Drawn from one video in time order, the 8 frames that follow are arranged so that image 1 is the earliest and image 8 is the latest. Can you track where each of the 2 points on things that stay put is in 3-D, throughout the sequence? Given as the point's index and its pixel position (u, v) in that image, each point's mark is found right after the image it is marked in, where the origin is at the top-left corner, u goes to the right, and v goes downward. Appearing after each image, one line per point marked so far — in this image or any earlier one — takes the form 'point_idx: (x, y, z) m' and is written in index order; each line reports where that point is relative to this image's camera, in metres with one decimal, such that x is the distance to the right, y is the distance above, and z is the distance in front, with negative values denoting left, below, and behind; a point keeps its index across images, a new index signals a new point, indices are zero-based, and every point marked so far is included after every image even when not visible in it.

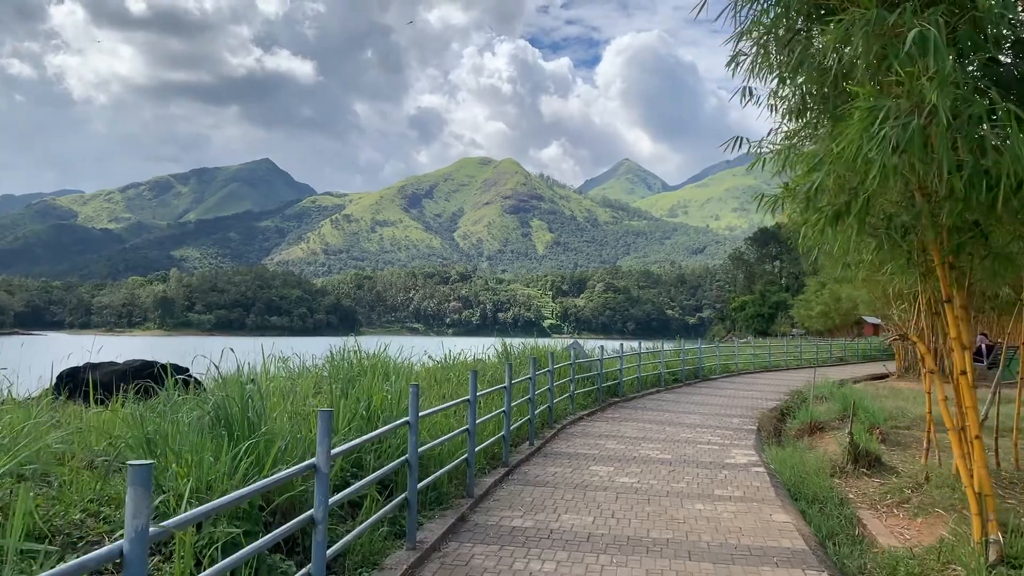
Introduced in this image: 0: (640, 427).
0: (+1.7, -1.9, +10.4) m
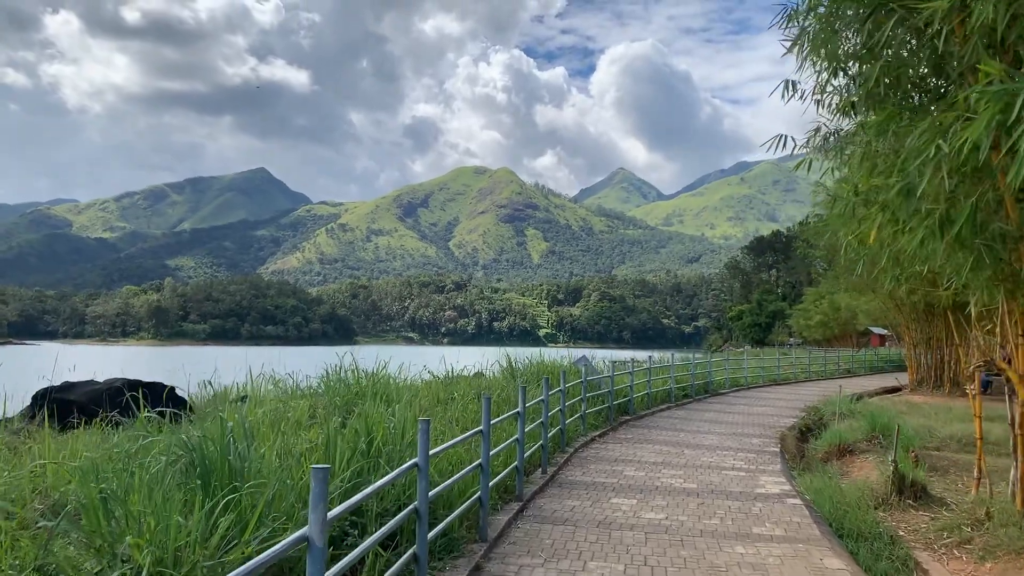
0: (+1.8, -2.0, +9.7) m
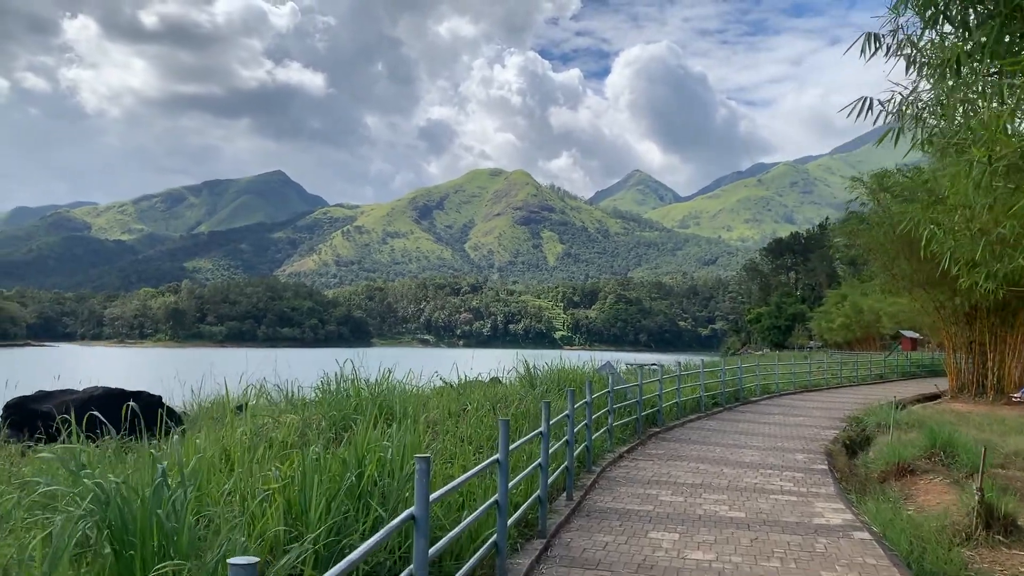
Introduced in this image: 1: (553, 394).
0: (+2.0, -2.0, +8.7) m
1: (+0.5, -1.3, +9.4) m
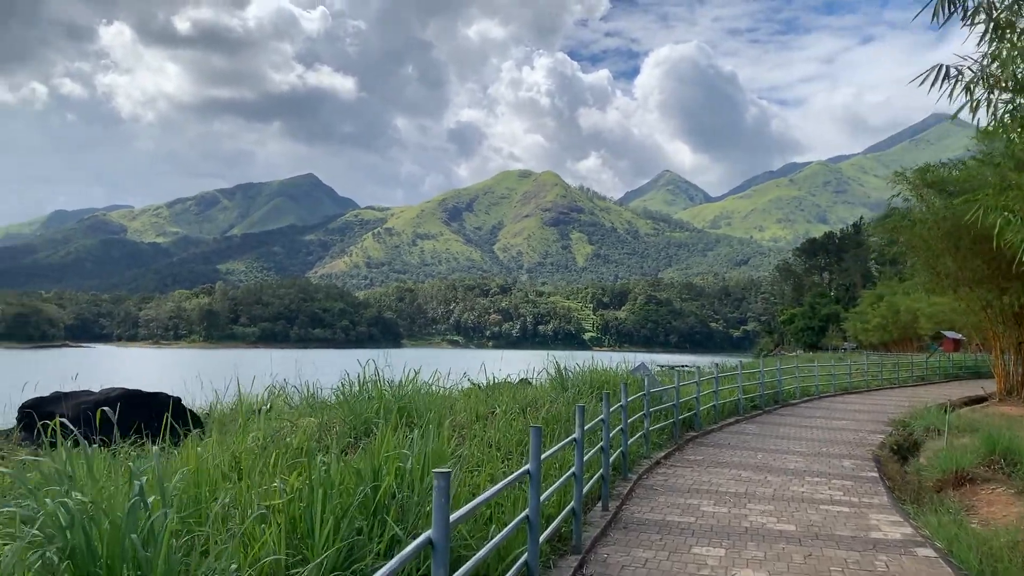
0: (+2.3, -2.0, +8.2) m
1: (+0.9, -1.3, +9.0) m
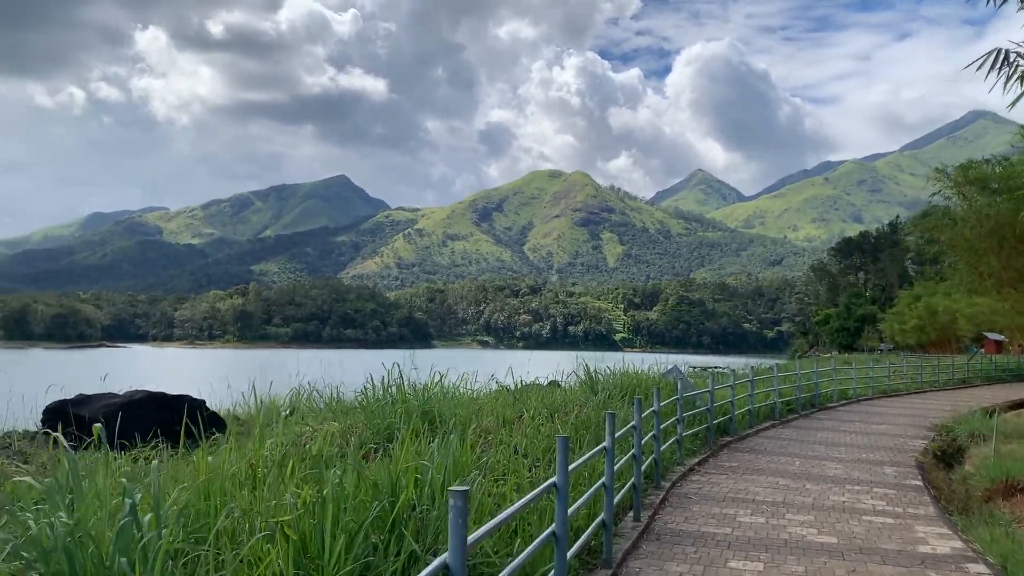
0: (+2.6, -2.0, +7.9) m
1: (+1.2, -1.3, +8.7) m
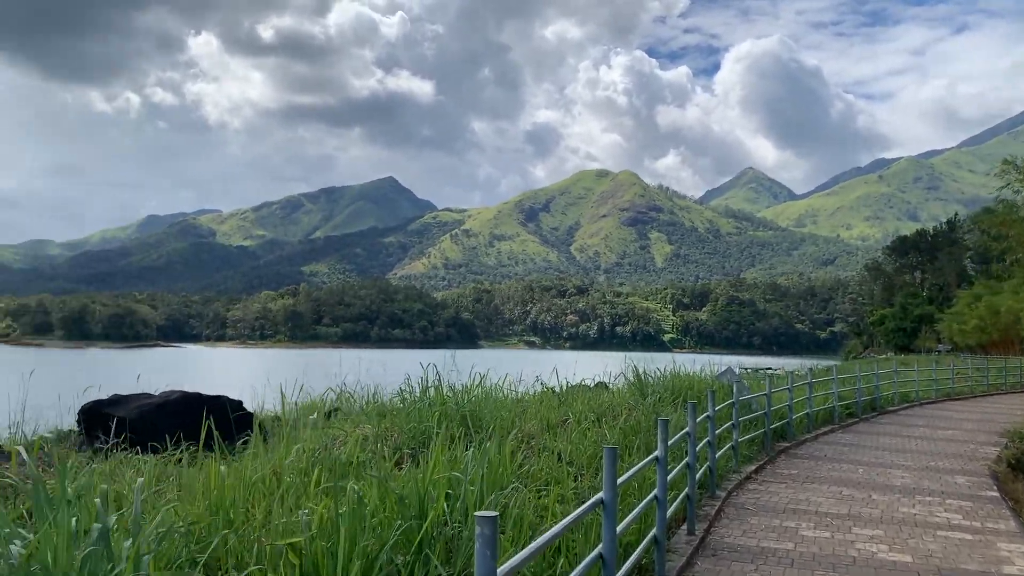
0: (+3.0, -2.0, +7.3) m
1: (+1.6, -1.2, +8.3) m
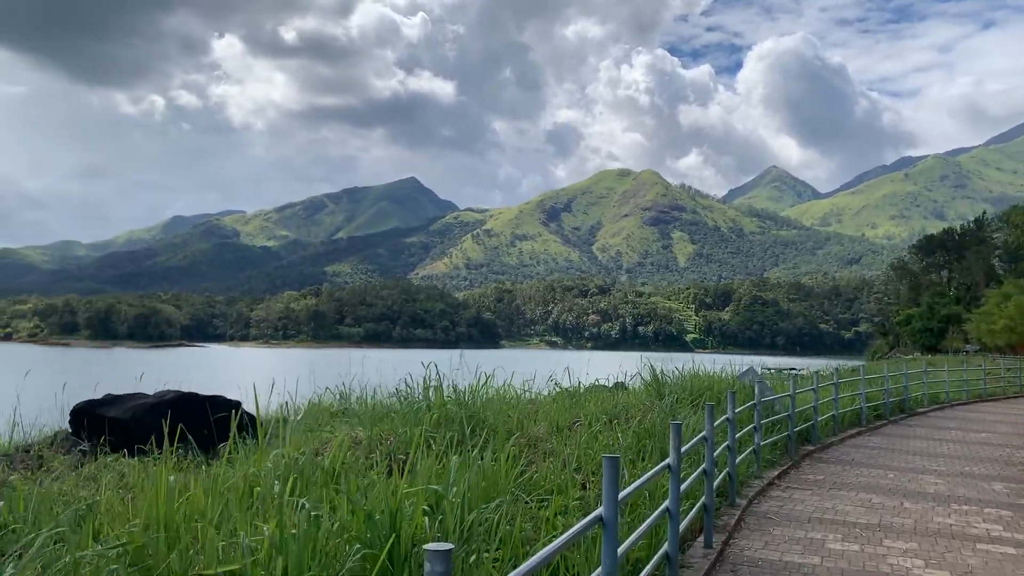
0: (+3.1, -1.9, +6.9) m
1: (+1.8, -1.2, +7.9) m
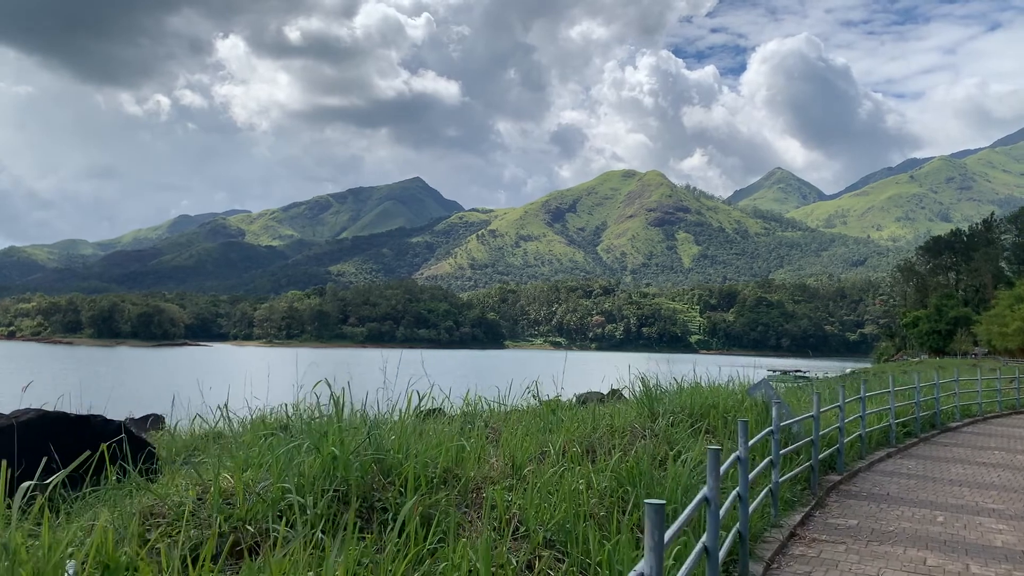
0: (+3.2, -2.0, +6.3) m
1: (+1.9, -1.3, +7.3) m
